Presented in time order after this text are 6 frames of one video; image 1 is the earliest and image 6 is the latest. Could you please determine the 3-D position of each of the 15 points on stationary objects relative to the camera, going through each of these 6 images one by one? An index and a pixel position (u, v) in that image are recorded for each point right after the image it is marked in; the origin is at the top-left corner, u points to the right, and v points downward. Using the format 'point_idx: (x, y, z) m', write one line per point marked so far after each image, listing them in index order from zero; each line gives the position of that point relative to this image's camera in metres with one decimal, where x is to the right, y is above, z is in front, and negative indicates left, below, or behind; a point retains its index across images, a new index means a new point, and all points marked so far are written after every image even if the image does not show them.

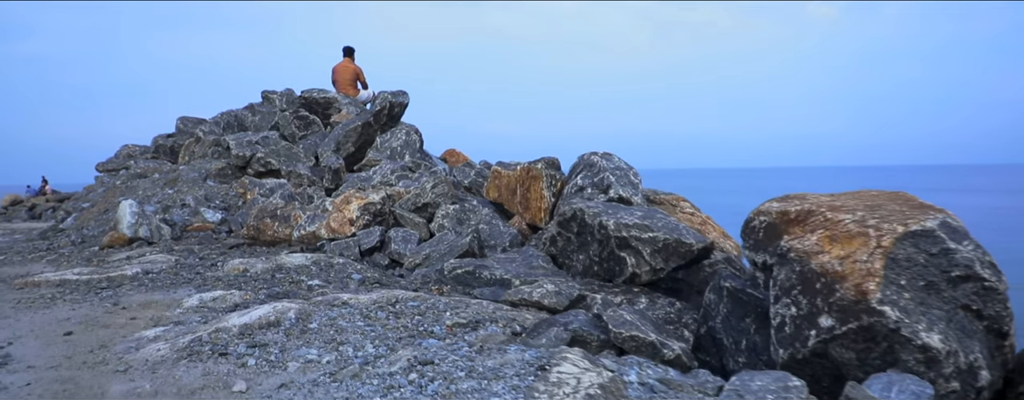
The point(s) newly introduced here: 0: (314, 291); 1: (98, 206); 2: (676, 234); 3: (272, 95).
0: (-1.7, -0.8, +6.0) m
1: (-10.9, -0.1, +18.5) m
2: (+1.4, -0.3, +6.1) m
3: (-6.6, +2.9, +19.1) m
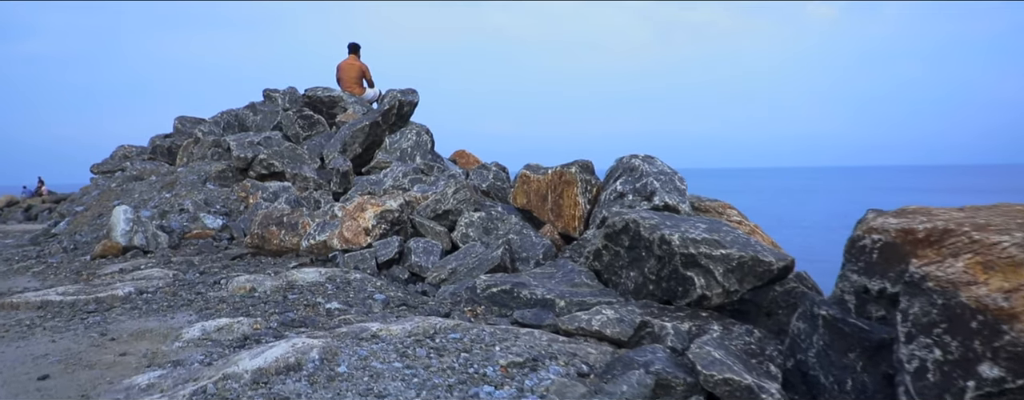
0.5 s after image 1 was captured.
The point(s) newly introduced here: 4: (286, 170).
0: (-1.3, -0.9, +5.2) m
1: (-10.6, -0.2, +17.7) m
2: (+1.8, -0.4, +5.3) m
3: (-6.2, +2.8, +18.3) m
4: (-4.6, +0.6, +14.4) m
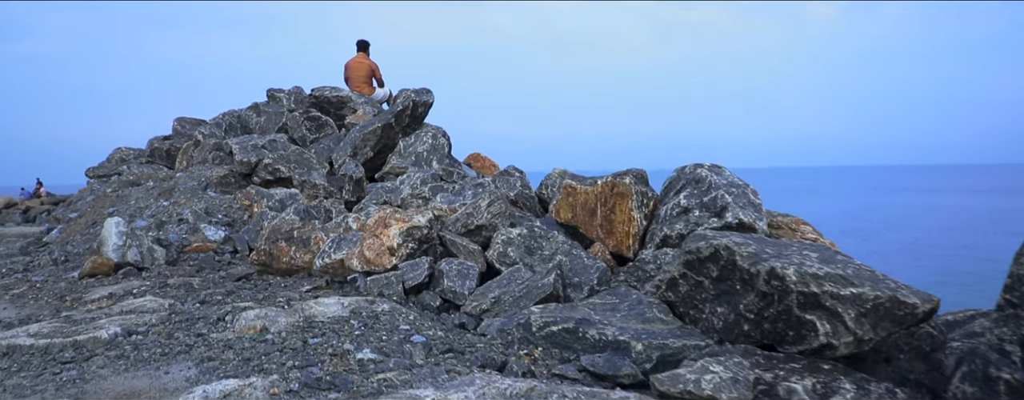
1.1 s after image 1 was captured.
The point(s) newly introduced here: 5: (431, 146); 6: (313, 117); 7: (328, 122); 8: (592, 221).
0: (-0.8, -1.0, +4.1) m
1: (-10.1, -0.4, +16.7) m
2: (+2.3, -0.5, +4.2) m
3: (-5.7, +2.6, +17.2) m
4: (-4.2, +0.5, +13.4) m
5: (-1.6, +1.1, +13.9) m
6: (-4.4, +1.8, +15.5) m
7: (-4.1, +1.7, +15.5) m
8: (+0.9, -0.2, +7.5) m
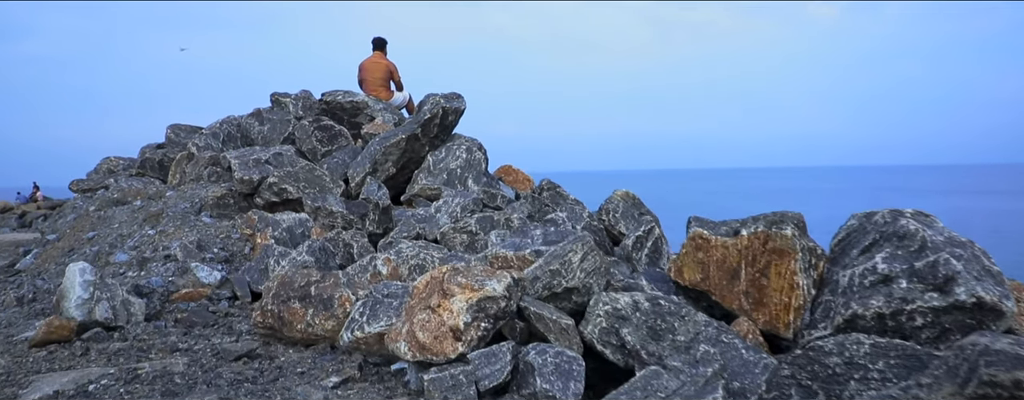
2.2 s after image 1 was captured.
0: (0.0, -1.4, +2.0) m
1: (-9.3, -0.8, +14.5) m
2: (+3.1, -1.0, +2.1) m
3: (-4.9, +2.2, +15.1) m
4: (-3.3, 0.0, +11.3) m
5: (-0.8, +0.7, +11.7) m
6: (-3.6, +1.4, +13.4) m
7: (-3.2, +1.3, +13.3) m
8: (+1.7, -0.7, +5.3) m
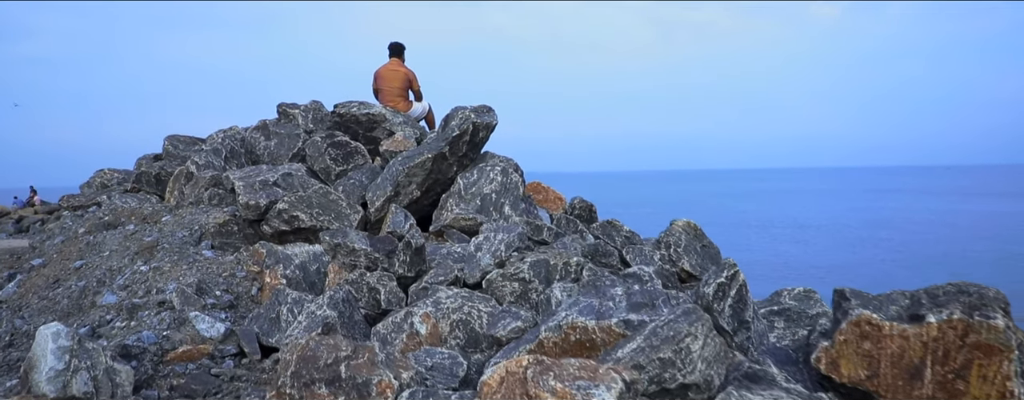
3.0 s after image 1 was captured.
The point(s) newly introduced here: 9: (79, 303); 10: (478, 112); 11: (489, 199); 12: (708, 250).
0: (+0.6, -1.9, +0.6) m
1: (-8.7, -1.2, +13.1) m
2: (+3.7, -1.4, +0.7) m
3: (-4.3, +1.8, +13.7) m
4: (-2.7, -0.4, +9.9) m
5: (-0.2, +0.2, +10.4) m
6: (-3.0, +1.0, +12.0) m
7: (-2.6, +0.9, +12.0) m
8: (+2.3, -1.1, +4.0) m
9: (-6.1, -1.4, +9.8) m
10: (-0.6, +1.4, +11.3) m
11: (-0.3, 0.0, +10.2) m
12: (+2.8, -0.7, +9.9) m
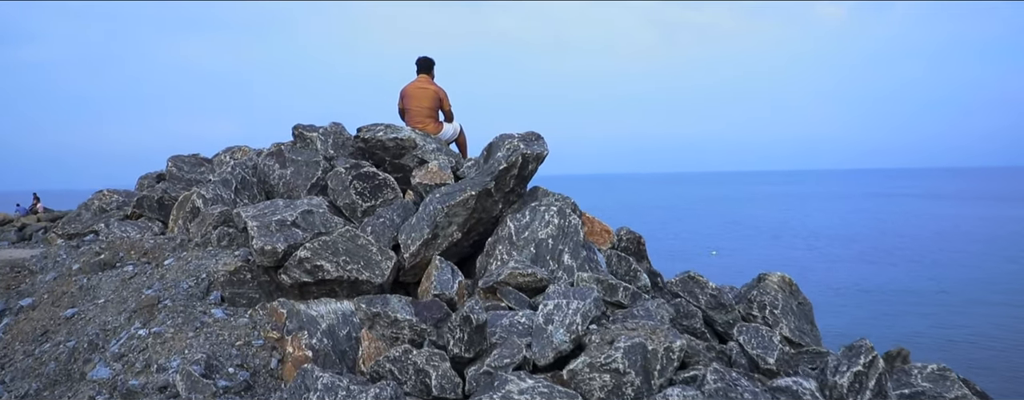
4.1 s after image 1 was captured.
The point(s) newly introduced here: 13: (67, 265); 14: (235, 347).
0: (+1.3, -2.4, -0.8) m
1: (-7.9, -1.8, +11.7) m
2: (+4.4, -2.0, -0.7) m
3: (-3.5, +1.2, +12.3) m
4: (-2.0, -1.0, +8.4) m
5: (+0.6, -0.4, +8.9) m
6: (-2.2, +0.4, +10.5) m
7: (-1.9, +0.3, +10.5) m
8: (+3.0, -1.7, +2.5) m
9: (-5.3, -2.0, +8.4) m
10: (+0.2, +0.8, +9.9) m
11: (+0.4, -0.6, +8.8) m
12: (+3.5, -1.3, +8.4) m
13: (-8.3, -1.2, +13.1) m
14: (-2.9, -1.5, +7.5) m
